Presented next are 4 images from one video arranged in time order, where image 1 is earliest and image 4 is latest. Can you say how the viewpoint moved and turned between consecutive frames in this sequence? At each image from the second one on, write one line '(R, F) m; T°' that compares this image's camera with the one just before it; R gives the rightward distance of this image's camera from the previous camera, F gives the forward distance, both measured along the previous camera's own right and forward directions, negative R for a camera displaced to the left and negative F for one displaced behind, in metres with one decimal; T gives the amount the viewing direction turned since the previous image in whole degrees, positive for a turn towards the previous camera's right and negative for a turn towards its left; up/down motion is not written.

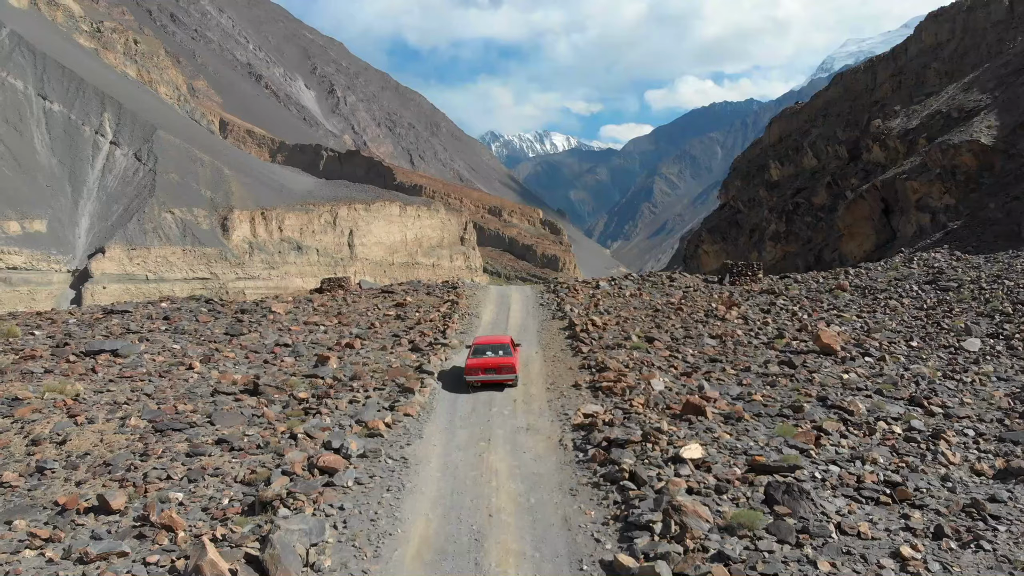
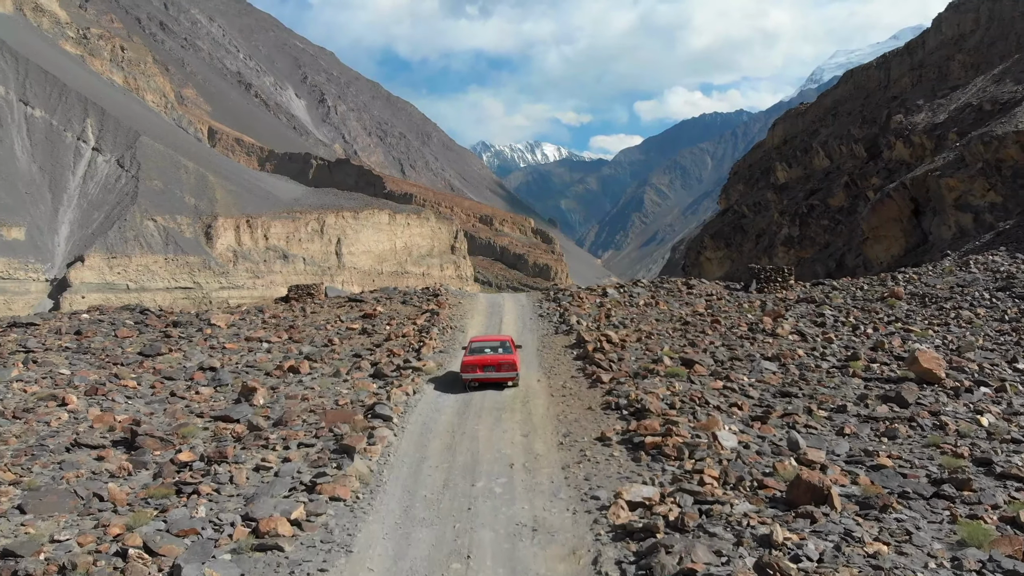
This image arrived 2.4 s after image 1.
(0.0, +4.4) m; +1°
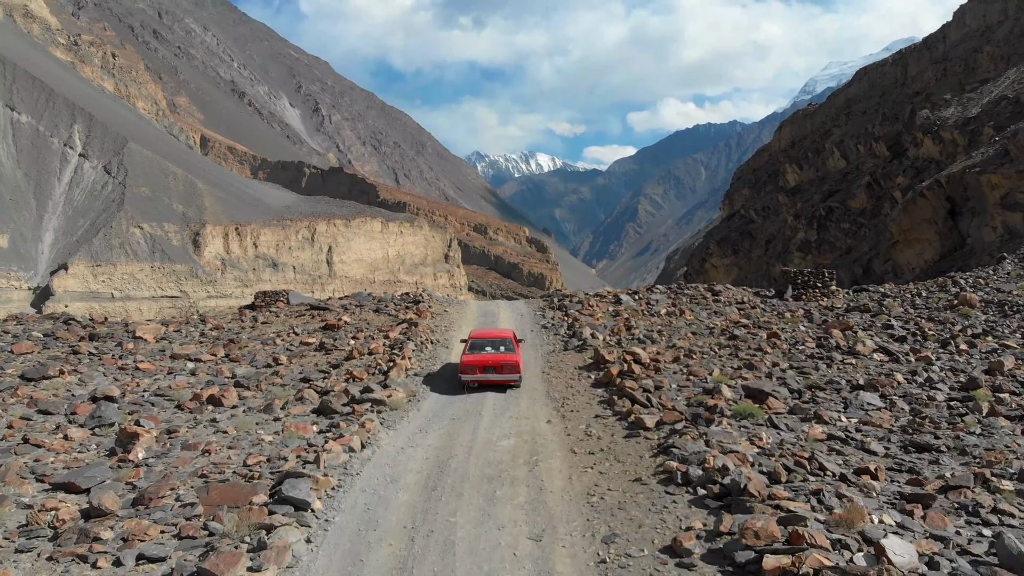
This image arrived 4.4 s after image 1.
(0.0, +3.8) m; 0°
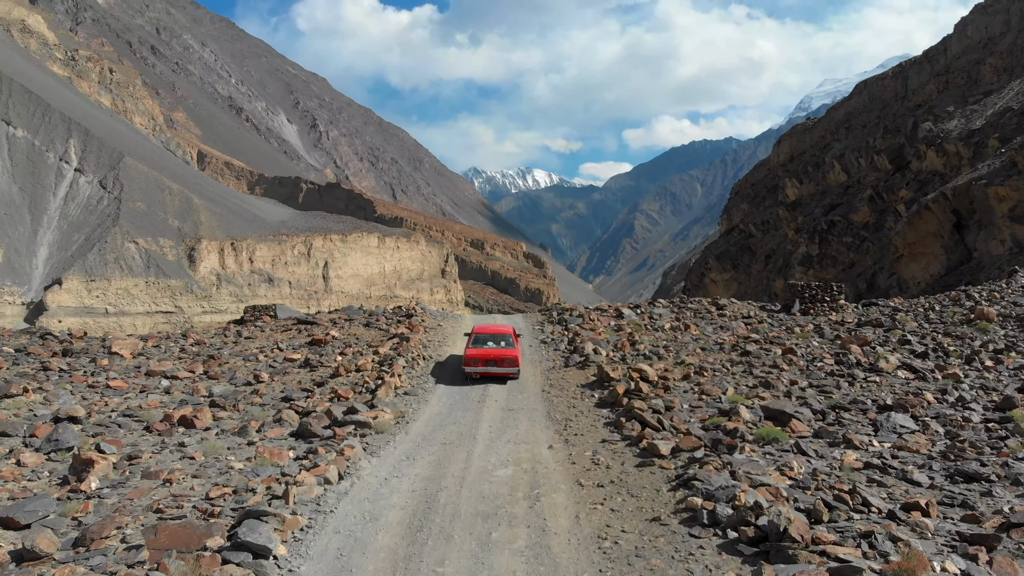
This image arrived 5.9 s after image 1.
(0.0, +0.8) m; 0°
